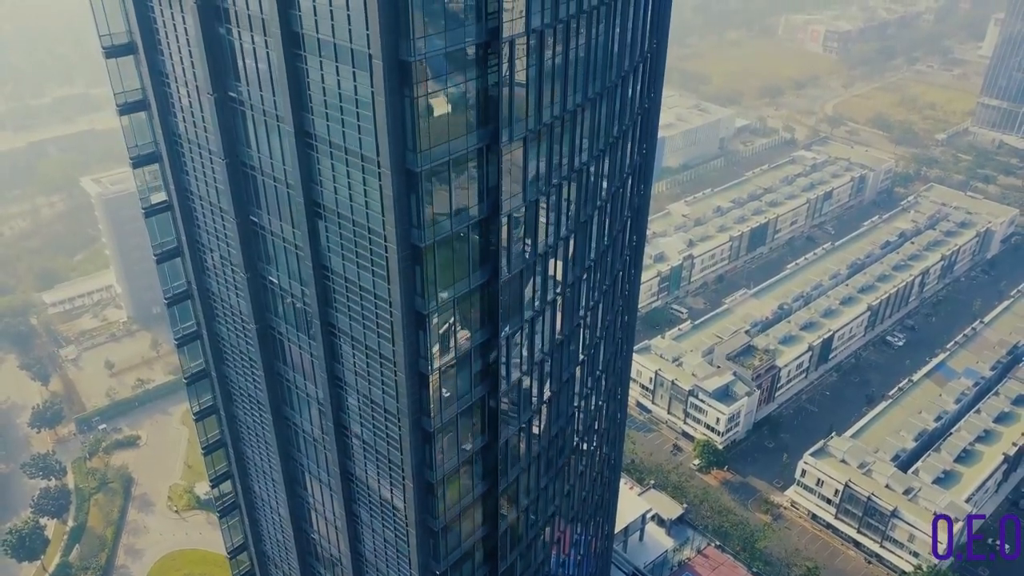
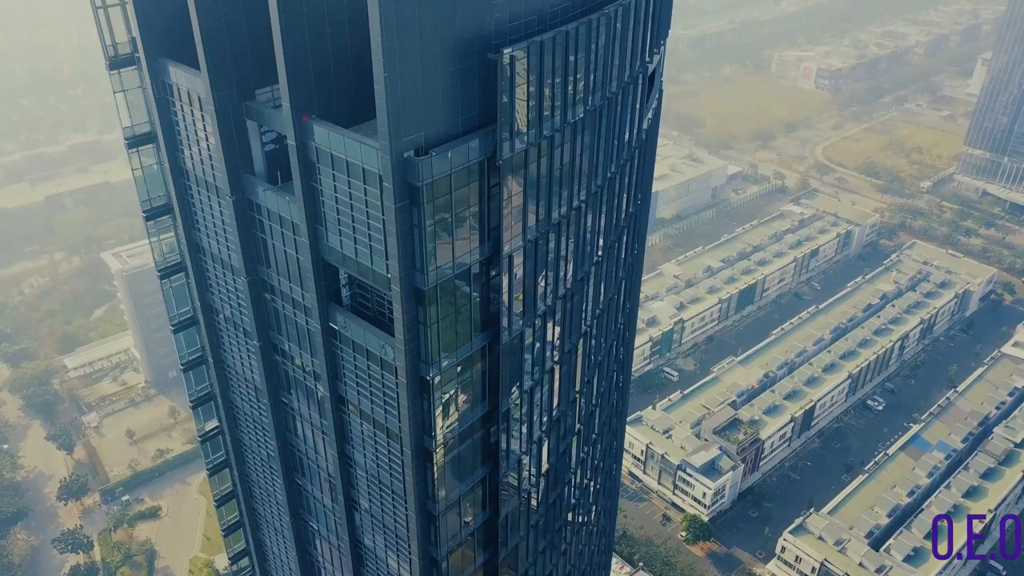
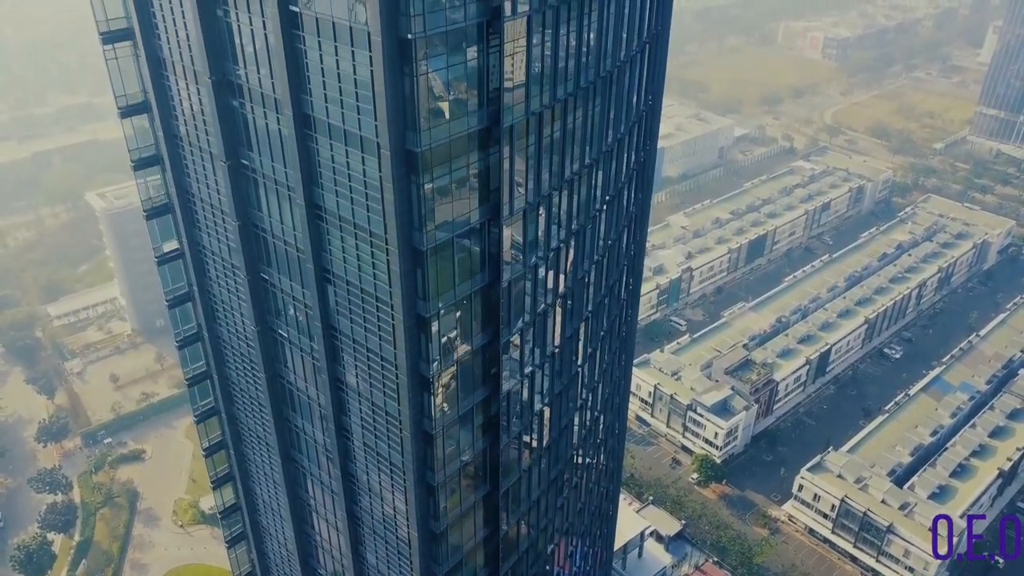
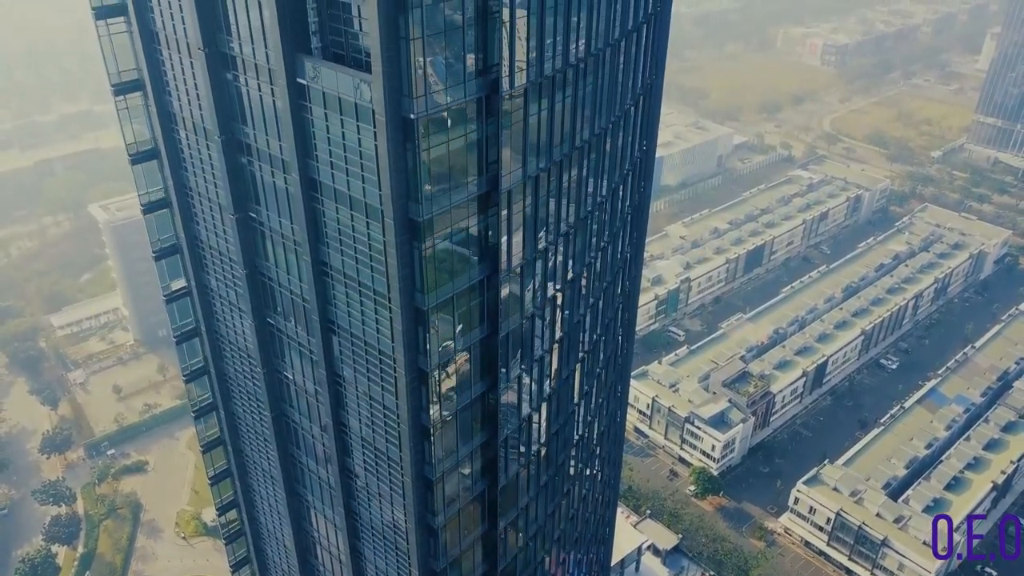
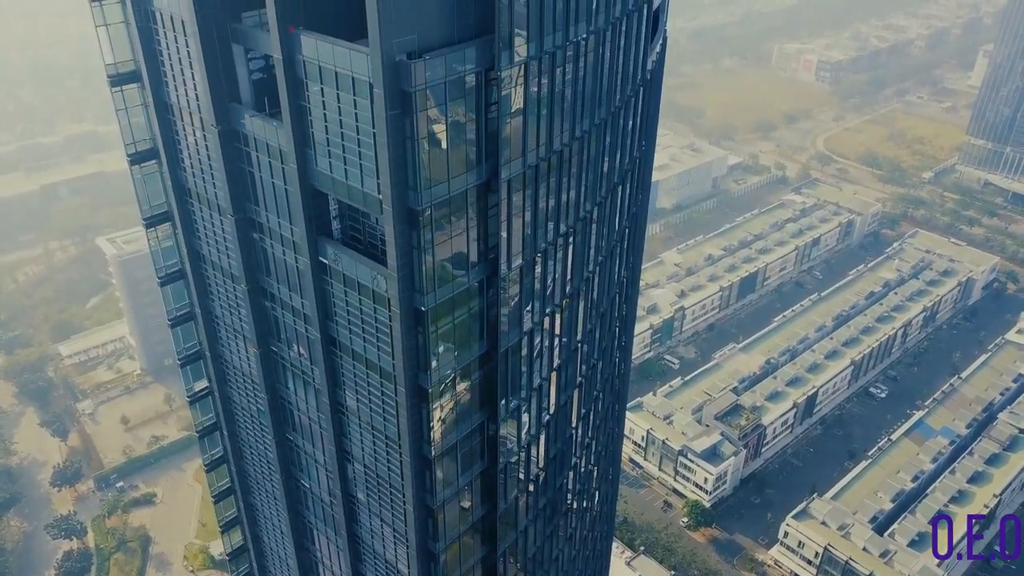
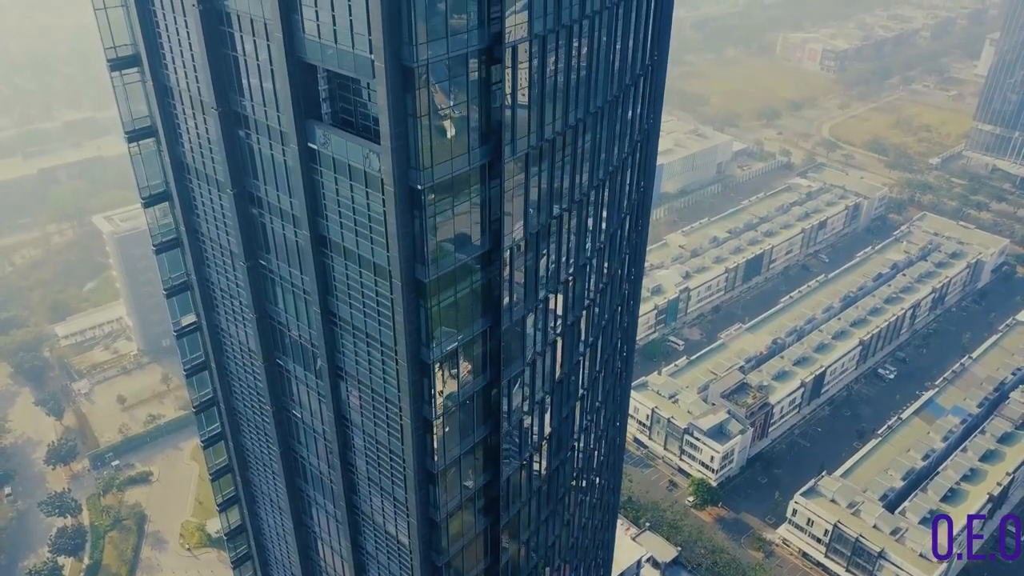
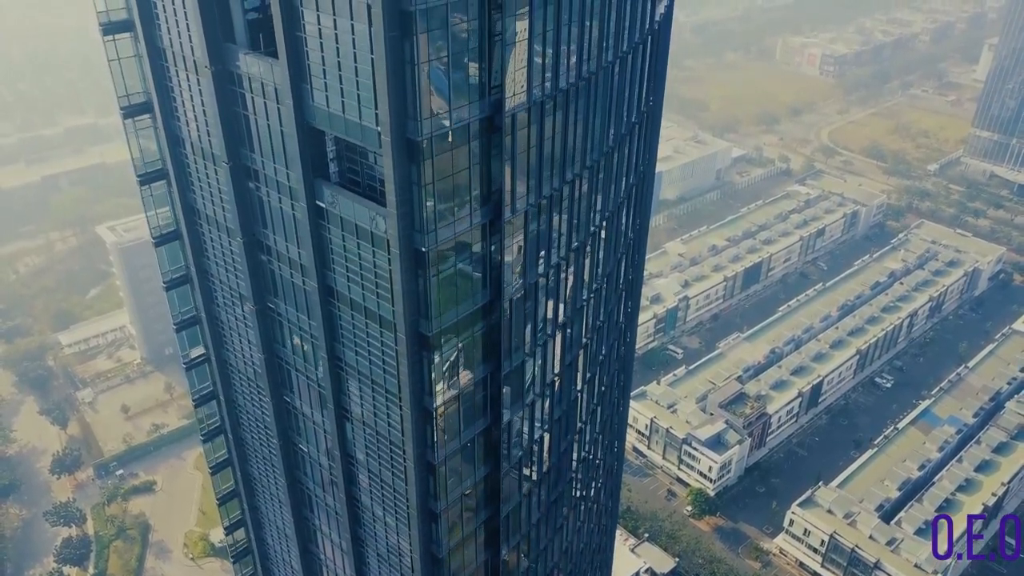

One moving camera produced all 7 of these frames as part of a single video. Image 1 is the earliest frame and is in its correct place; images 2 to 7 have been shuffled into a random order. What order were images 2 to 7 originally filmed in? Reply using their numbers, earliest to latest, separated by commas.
3, 4, 6, 7, 5, 2
